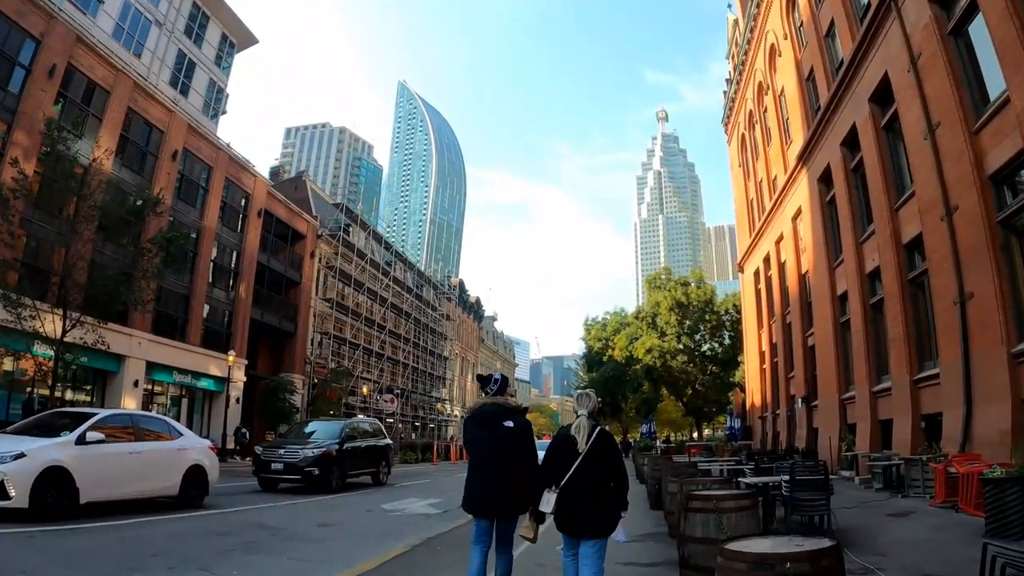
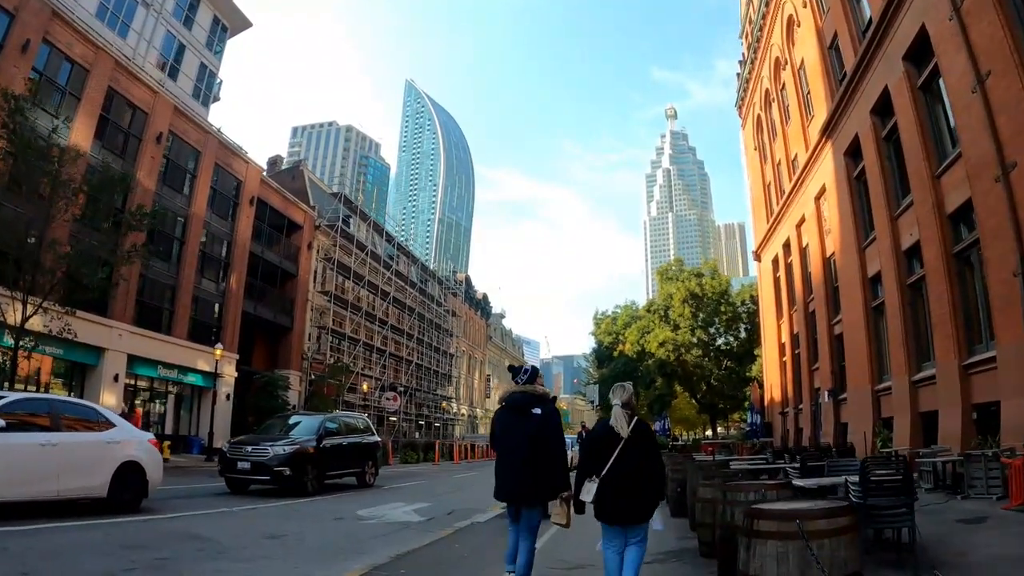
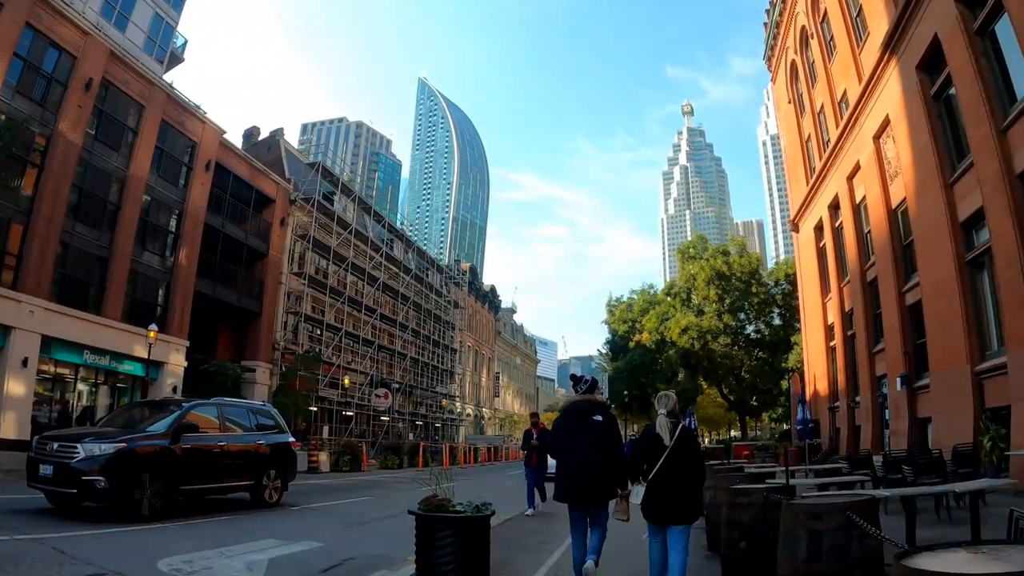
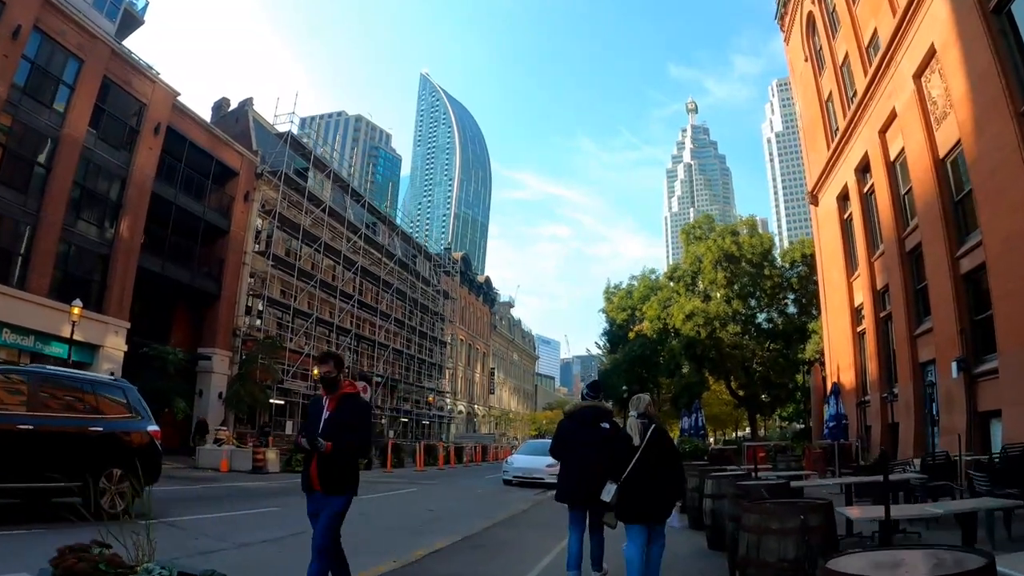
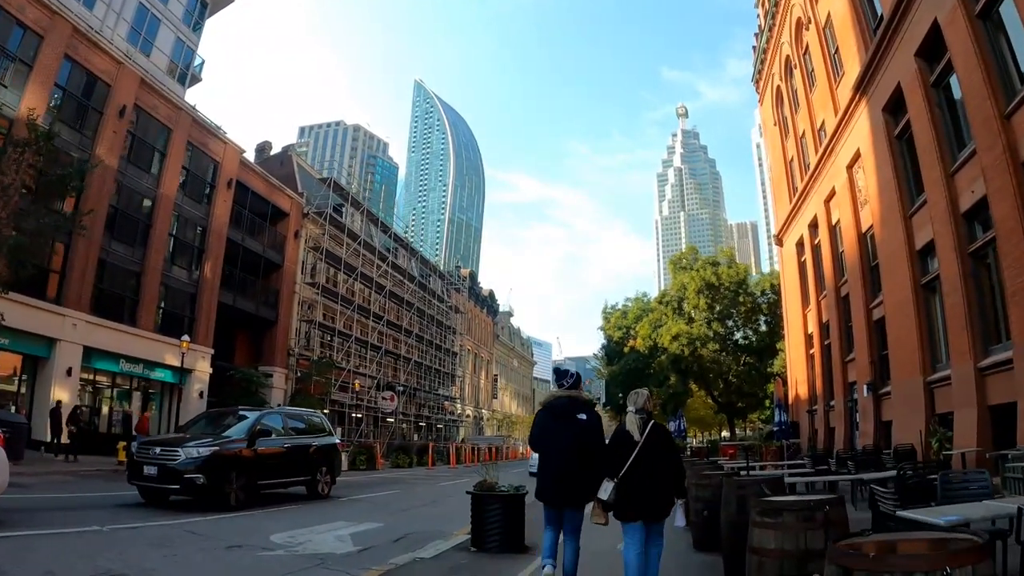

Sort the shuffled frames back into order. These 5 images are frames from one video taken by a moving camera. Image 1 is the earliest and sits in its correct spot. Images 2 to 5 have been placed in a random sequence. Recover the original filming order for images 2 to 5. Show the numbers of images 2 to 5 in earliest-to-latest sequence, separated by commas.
2, 5, 3, 4
